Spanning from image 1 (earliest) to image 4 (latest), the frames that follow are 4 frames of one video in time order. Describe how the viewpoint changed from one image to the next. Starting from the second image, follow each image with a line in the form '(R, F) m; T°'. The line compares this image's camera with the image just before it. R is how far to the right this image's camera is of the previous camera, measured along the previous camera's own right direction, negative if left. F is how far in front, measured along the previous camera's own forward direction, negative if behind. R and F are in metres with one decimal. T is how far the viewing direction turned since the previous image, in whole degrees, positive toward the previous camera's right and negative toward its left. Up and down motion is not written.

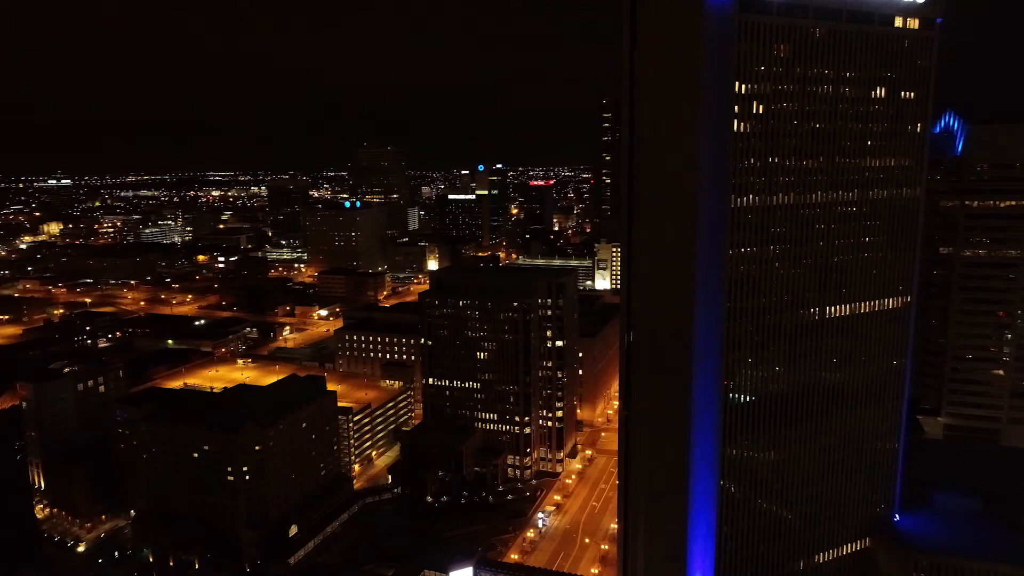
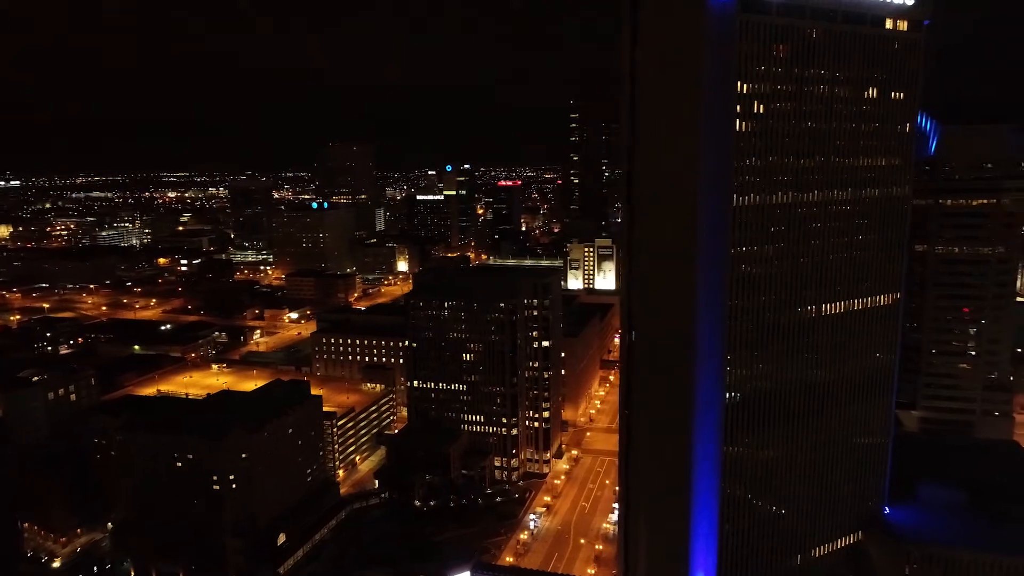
(-0.5, +0.1) m; +3°
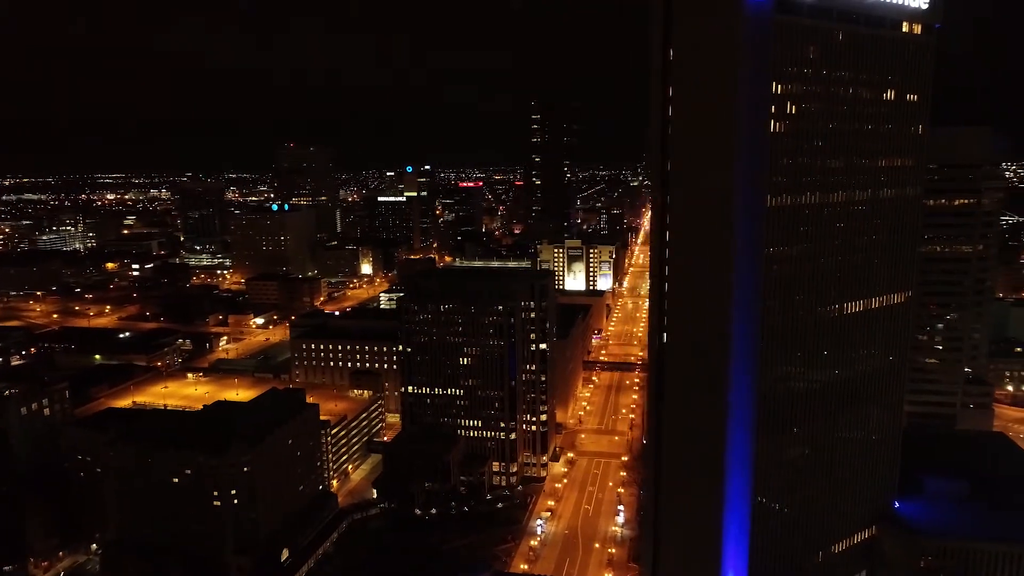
(-1.0, +0.3) m; +4°
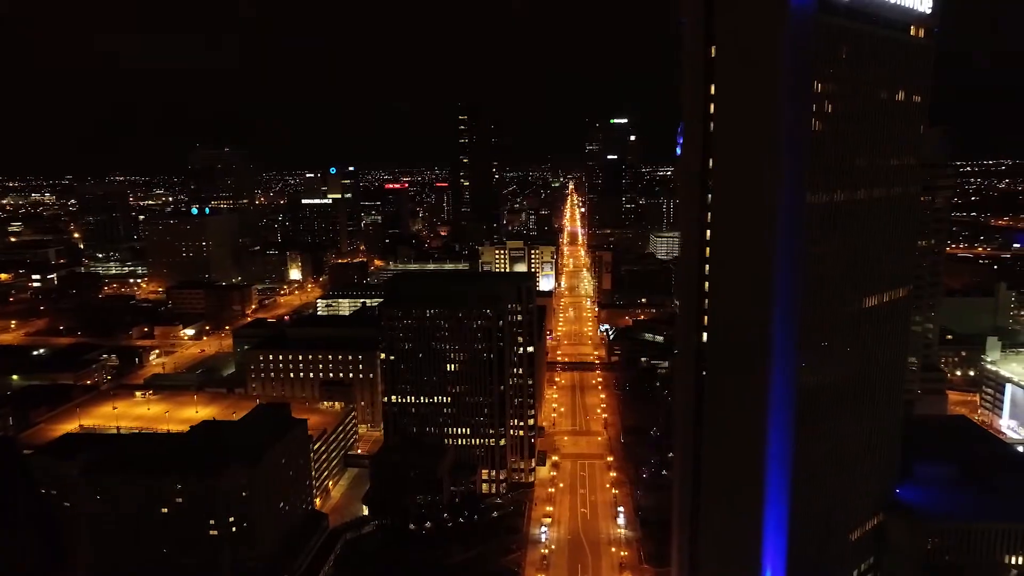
(-1.6, +0.5) m; +7°
